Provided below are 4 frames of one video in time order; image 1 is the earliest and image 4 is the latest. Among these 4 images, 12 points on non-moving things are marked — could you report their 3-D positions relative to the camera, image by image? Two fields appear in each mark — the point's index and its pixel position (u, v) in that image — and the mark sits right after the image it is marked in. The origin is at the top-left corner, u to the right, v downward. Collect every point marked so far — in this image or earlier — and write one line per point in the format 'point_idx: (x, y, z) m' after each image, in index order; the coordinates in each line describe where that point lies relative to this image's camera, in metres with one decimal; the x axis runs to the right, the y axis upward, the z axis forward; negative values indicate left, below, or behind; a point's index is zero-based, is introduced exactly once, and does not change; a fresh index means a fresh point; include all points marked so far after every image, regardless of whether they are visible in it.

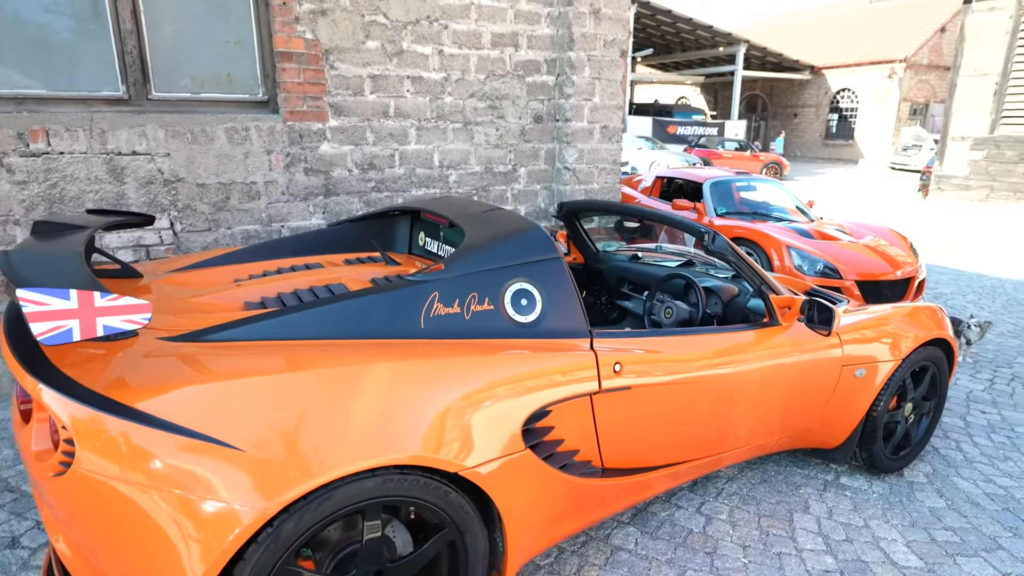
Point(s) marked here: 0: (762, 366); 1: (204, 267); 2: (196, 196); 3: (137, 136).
0: (+1.1, -0.3, +2.5) m
1: (-1.3, +0.1, +2.5) m
2: (-2.0, +0.6, +3.8) m
3: (-2.2, +0.9, +3.5) m
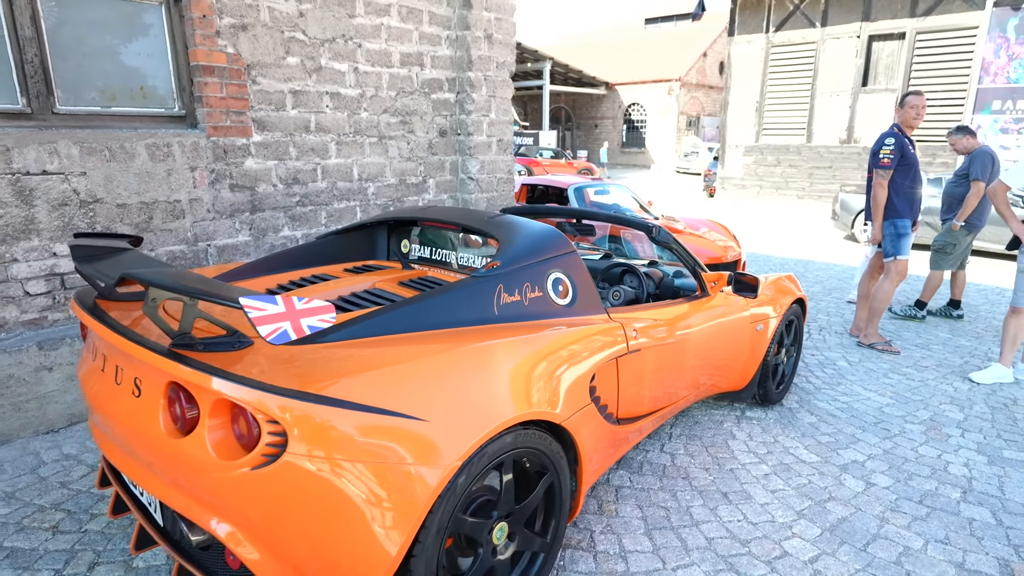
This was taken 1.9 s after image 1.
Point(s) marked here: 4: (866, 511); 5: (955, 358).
0: (+1.1, -0.2, +3.2) m
1: (-1.2, +0.1, +2.5) m
2: (-2.3, +0.4, +3.5) m
3: (-2.5, +0.7, +3.2) m
4: (+1.6, -1.0, +2.7) m
5: (+3.8, -0.6, +5.1) m
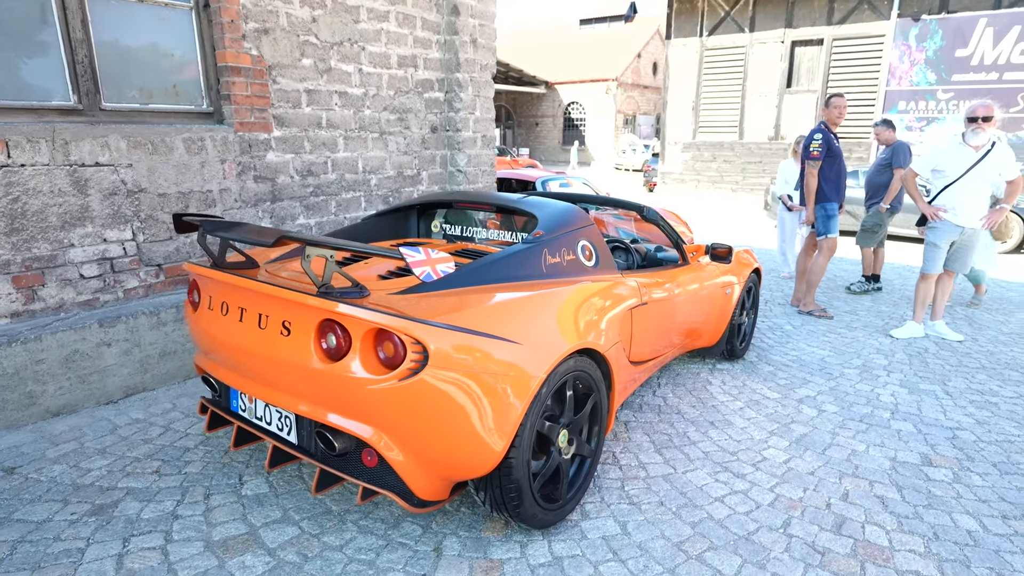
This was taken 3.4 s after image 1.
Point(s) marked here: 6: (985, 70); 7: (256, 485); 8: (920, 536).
0: (+1.1, 0.0, +3.8) m
1: (-1.0, +0.2, +2.9) m
2: (-2.3, +0.5, +3.8) m
3: (-2.4, +0.8, +3.5) m
4: (+1.8, -0.8, +3.4) m
5: (+3.7, -0.3, +6.0) m
6: (+10.4, +4.8, +13.0) m
7: (-1.2, -0.9, +2.7) m
8: (+1.7, -1.0, +2.5) m
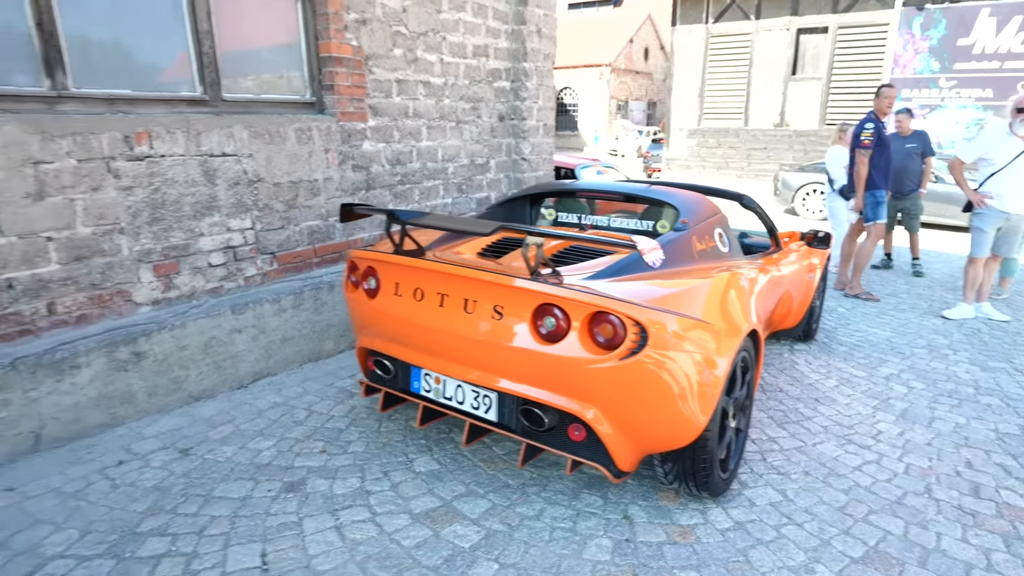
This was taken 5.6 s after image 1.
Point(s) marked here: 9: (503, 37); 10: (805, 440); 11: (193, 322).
0: (+1.9, +0.1, +4.0) m
1: (-0.3, +0.3, +3.1) m
2: (-1.6, +0.6, +3.9) m
3: (-1.7, +0.9, +3.5) m
4: (+2.5, -0.7, +3.7) m
5: (+4.4, -0.2, +6.3) m
6: (+10.8, +5.2, +13.3) m
7: (-0.4, -0.8, +2.8) m
8: (+2.5, -1.0, +2.7) m
9: (-0.1, +2.4, +5.6) m
10: (+1.6, -0.8, +3.2) m
11: (-1.8, -0.2, +3.3) m
